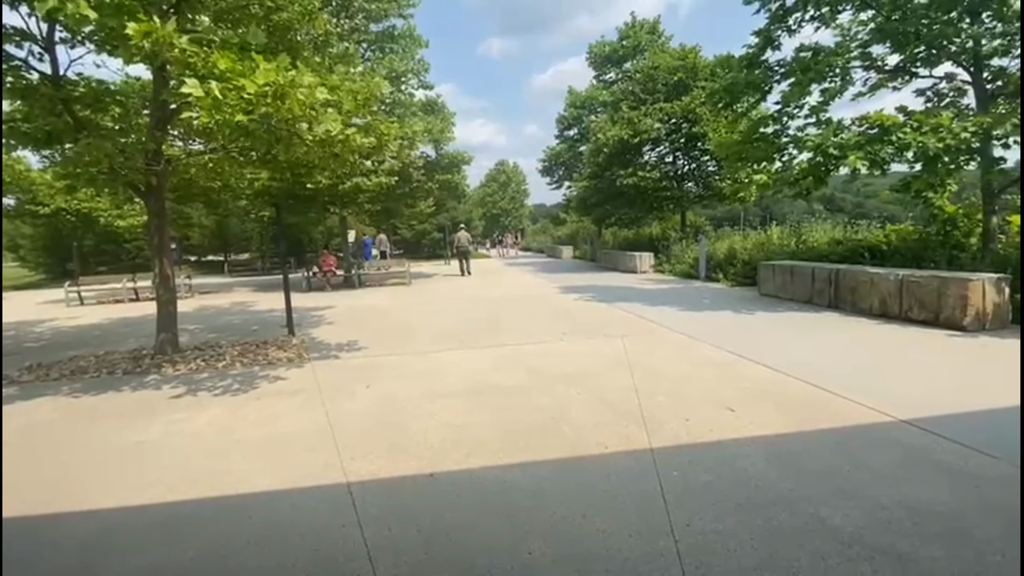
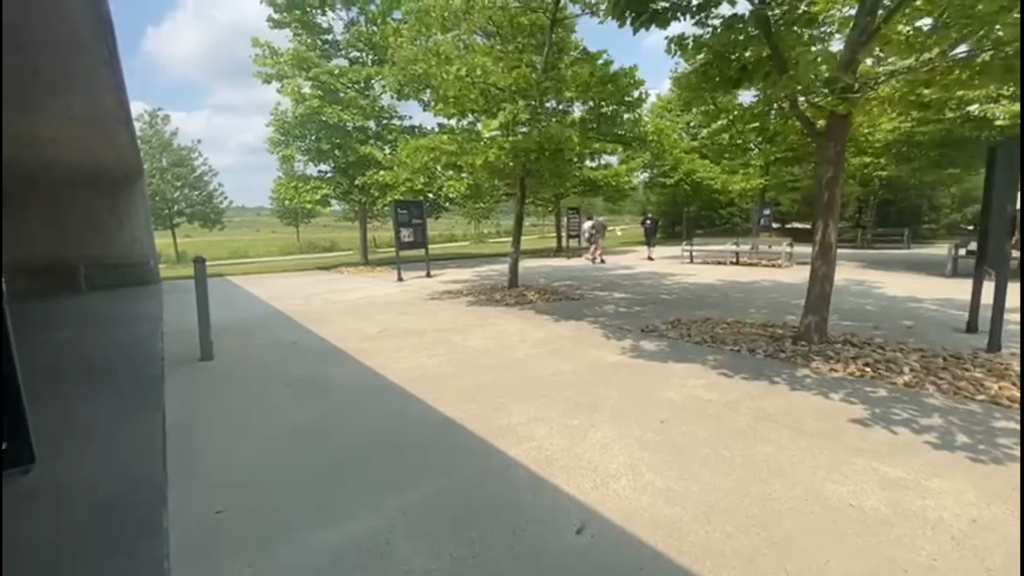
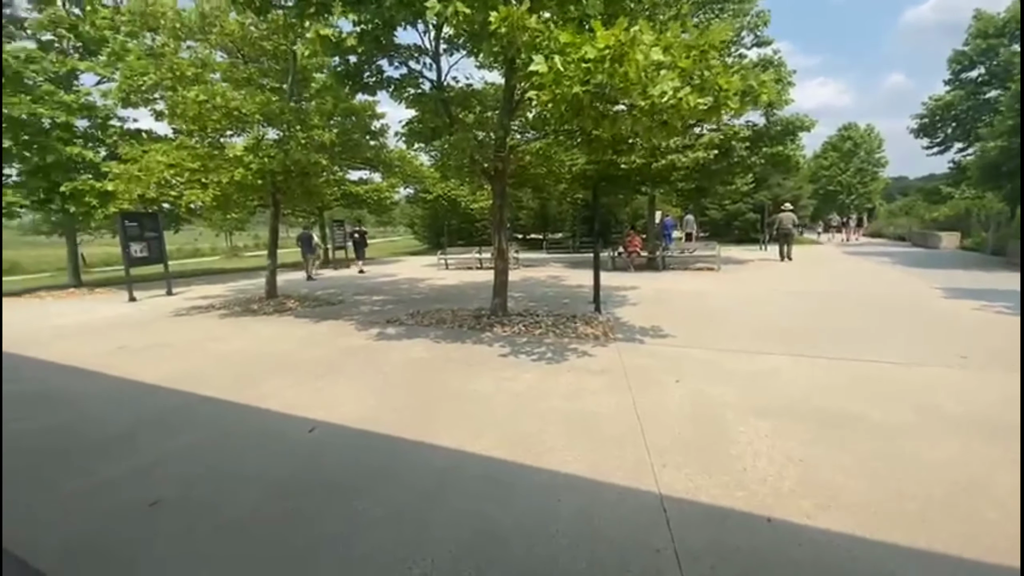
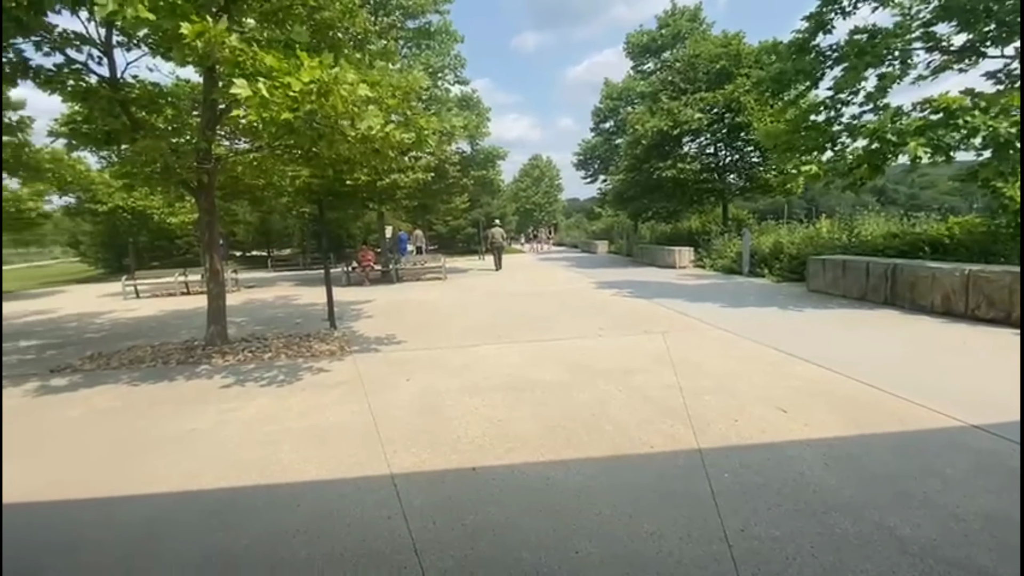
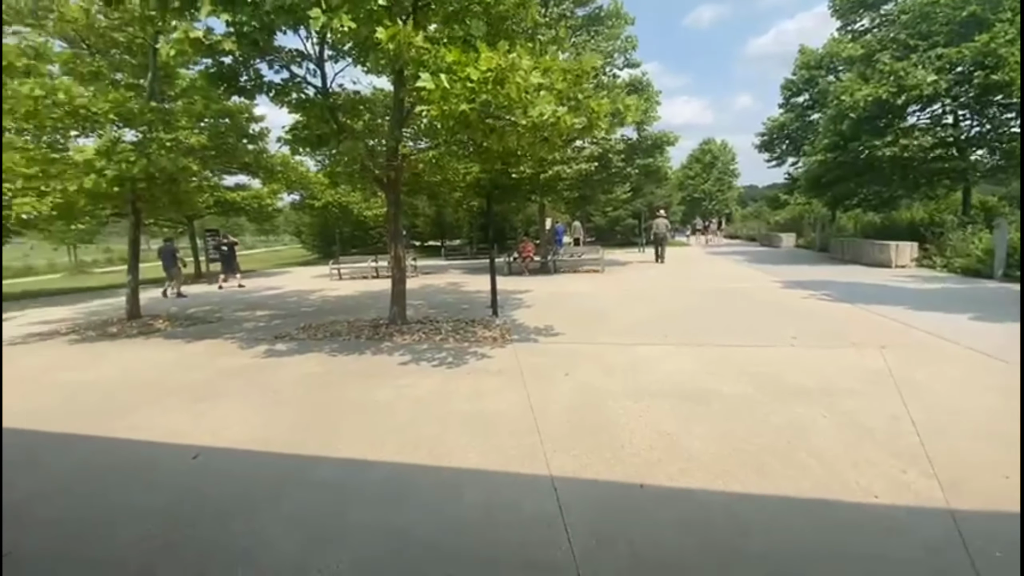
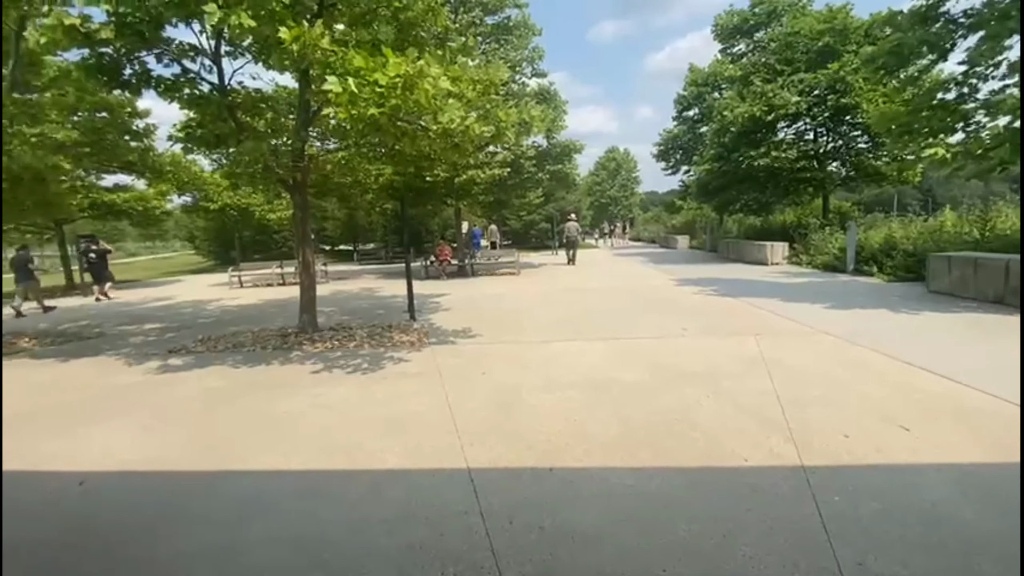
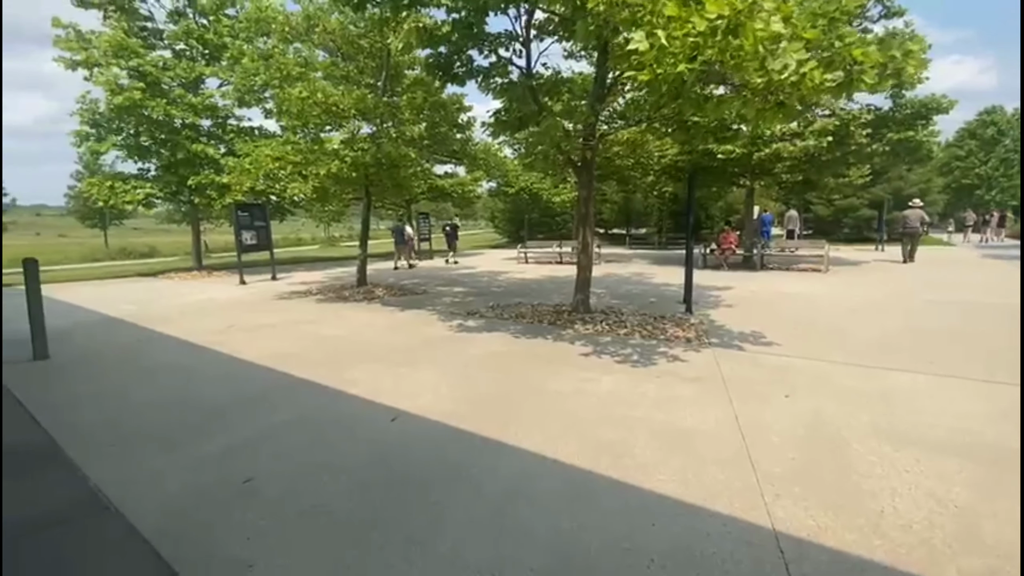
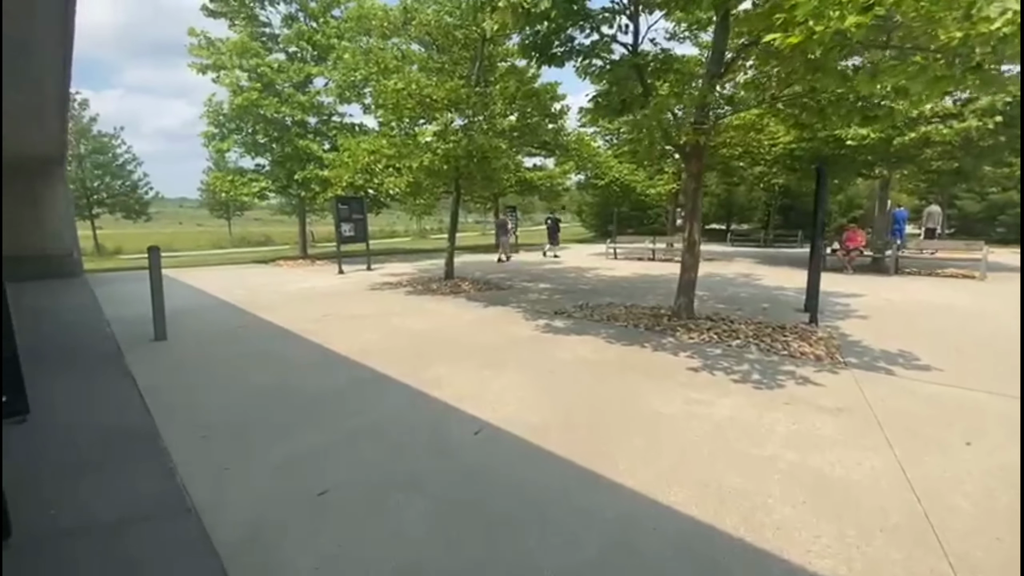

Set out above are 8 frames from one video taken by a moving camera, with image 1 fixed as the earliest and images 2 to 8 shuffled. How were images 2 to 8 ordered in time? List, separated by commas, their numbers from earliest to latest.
4, 6, 5, 3, 7, 8, 2
